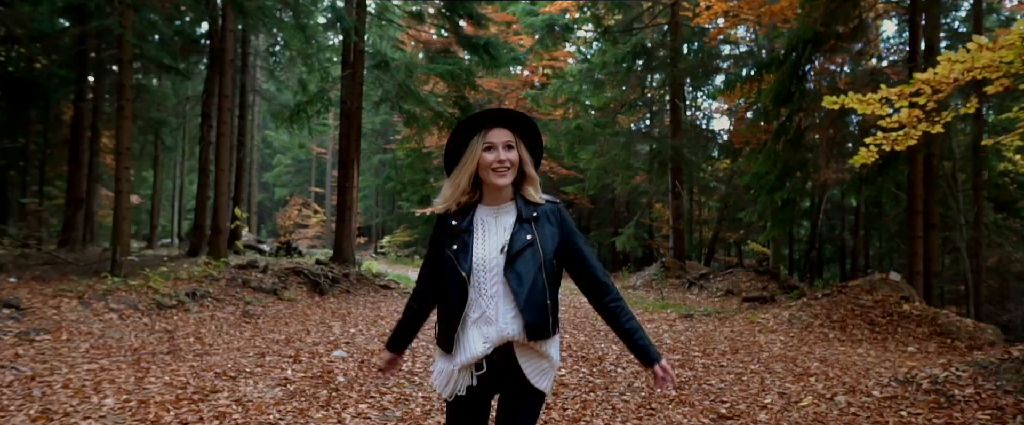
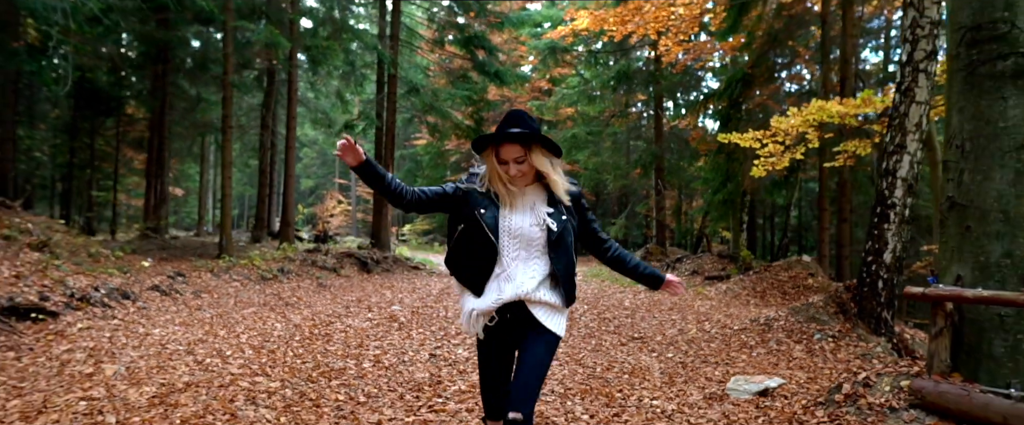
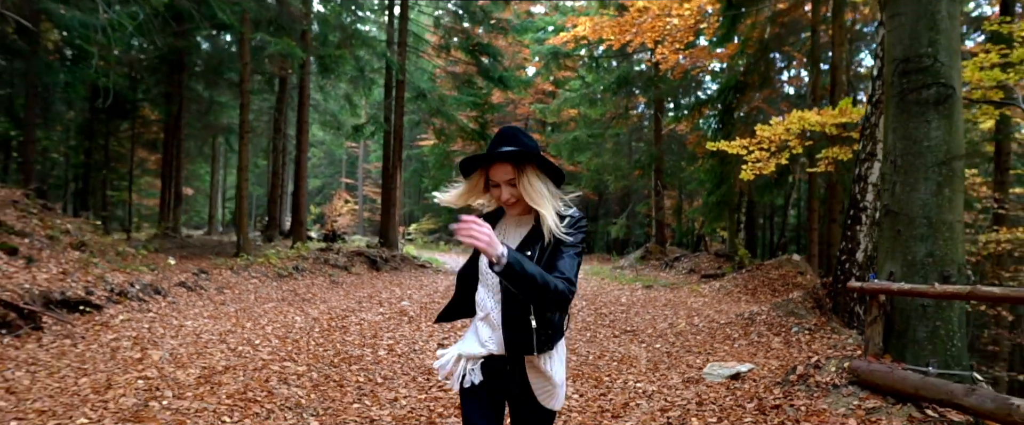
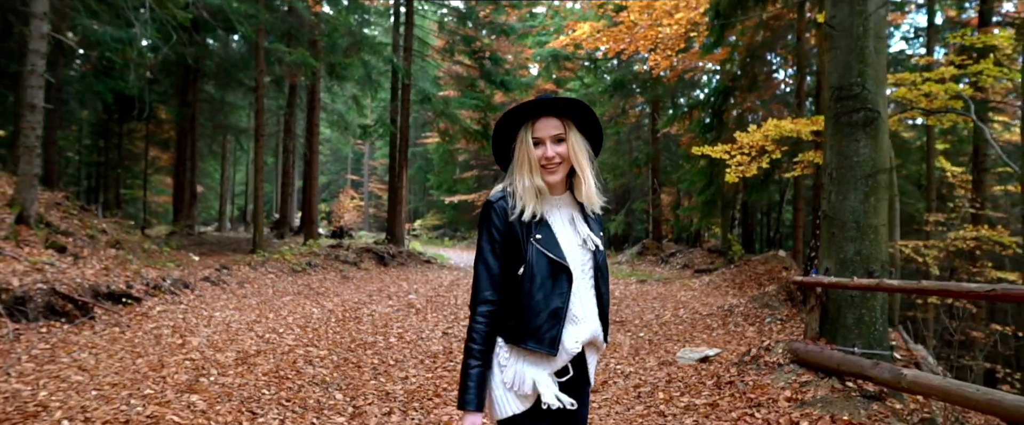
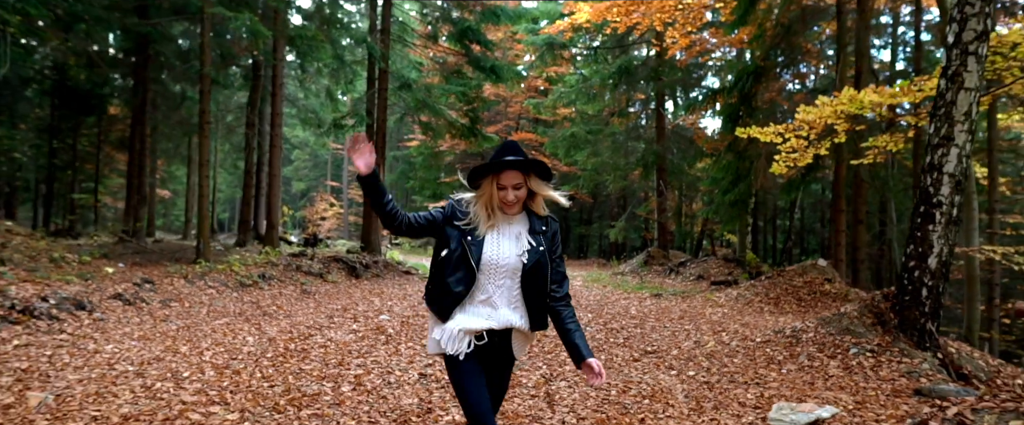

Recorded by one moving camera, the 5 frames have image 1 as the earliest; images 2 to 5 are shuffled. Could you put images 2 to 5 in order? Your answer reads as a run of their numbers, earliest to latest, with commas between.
5, 2, 3, 4
